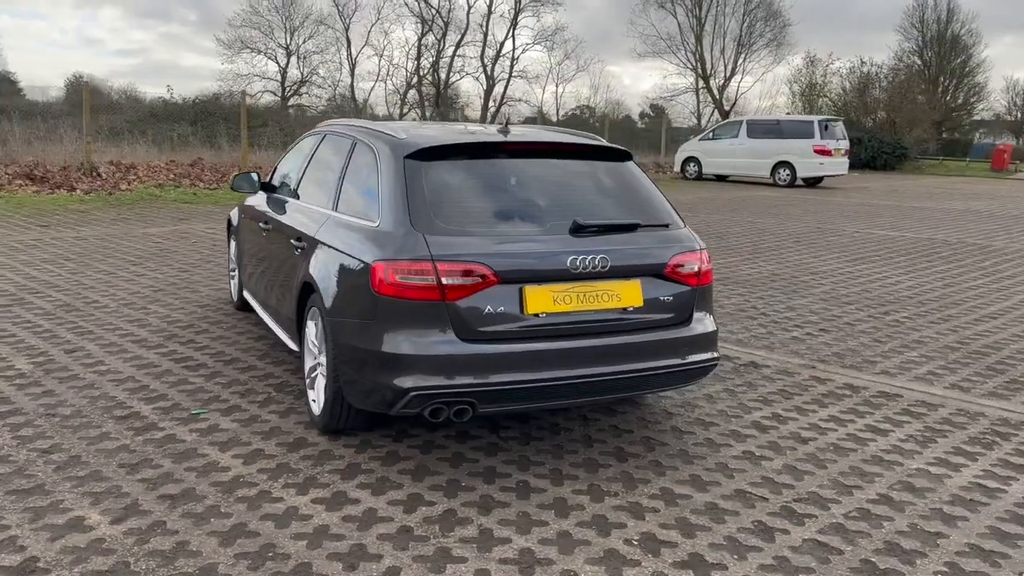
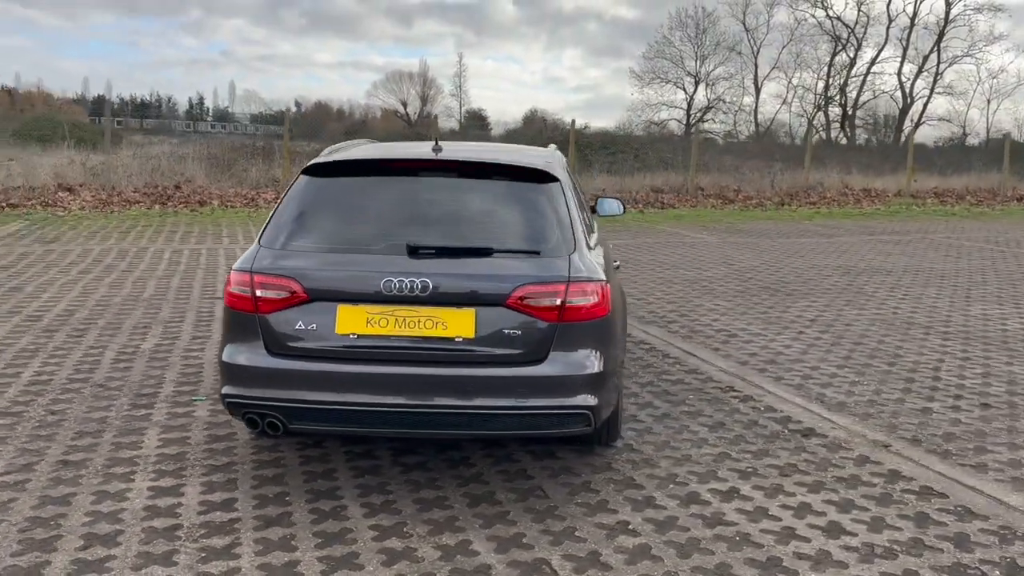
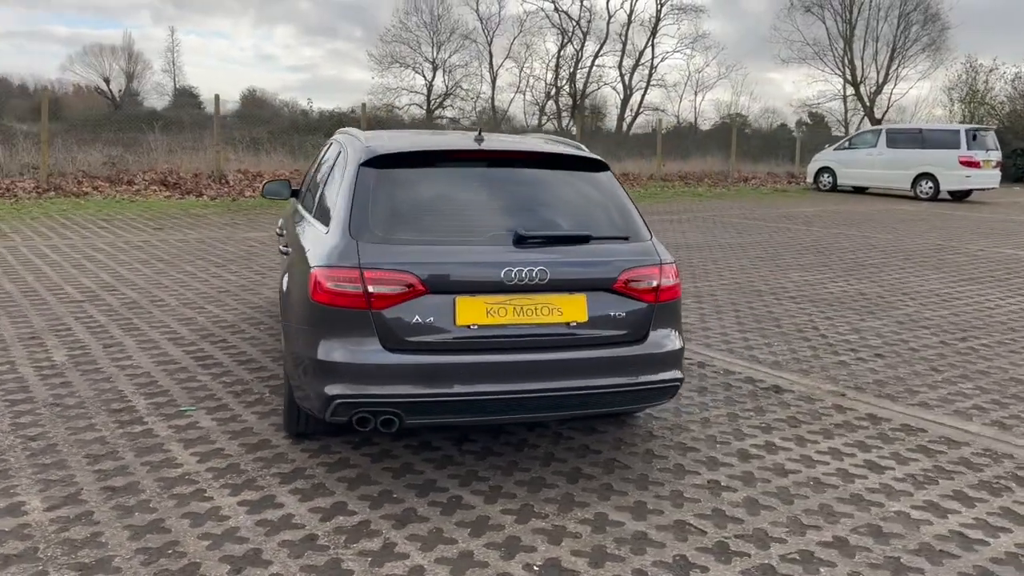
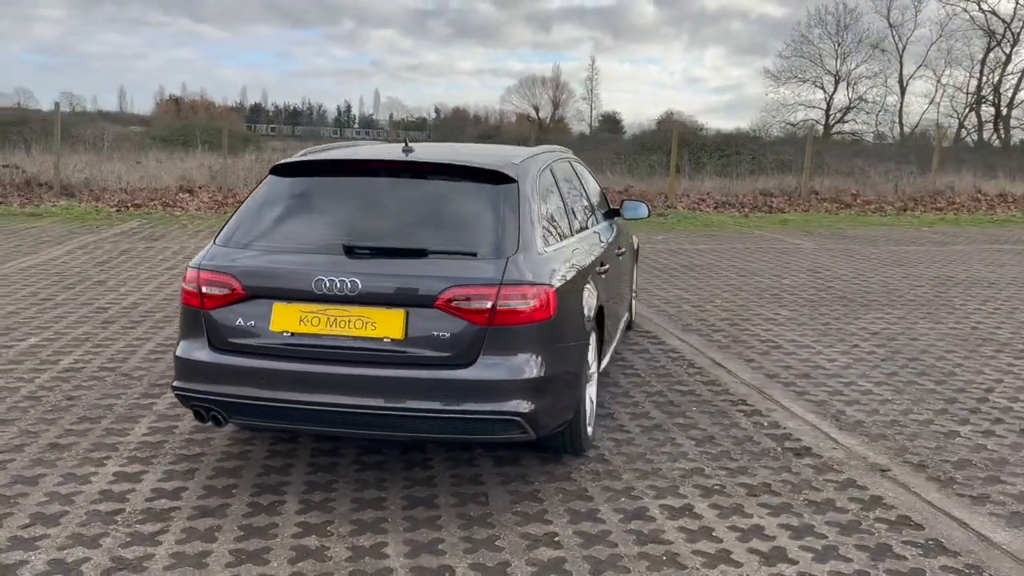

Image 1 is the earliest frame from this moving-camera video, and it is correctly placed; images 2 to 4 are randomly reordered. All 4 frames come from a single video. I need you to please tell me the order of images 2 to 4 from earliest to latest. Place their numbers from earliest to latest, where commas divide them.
3, 2, 4
